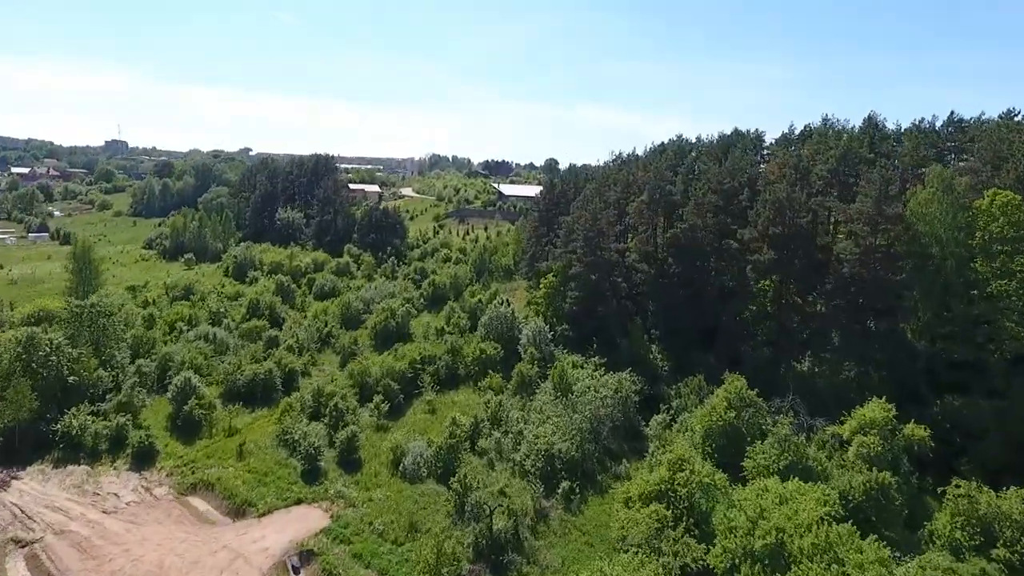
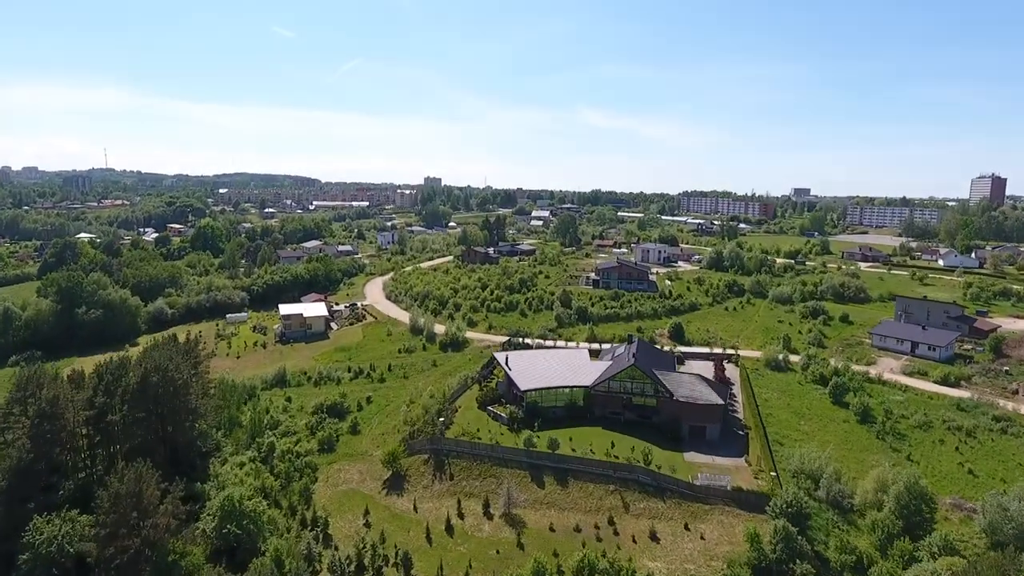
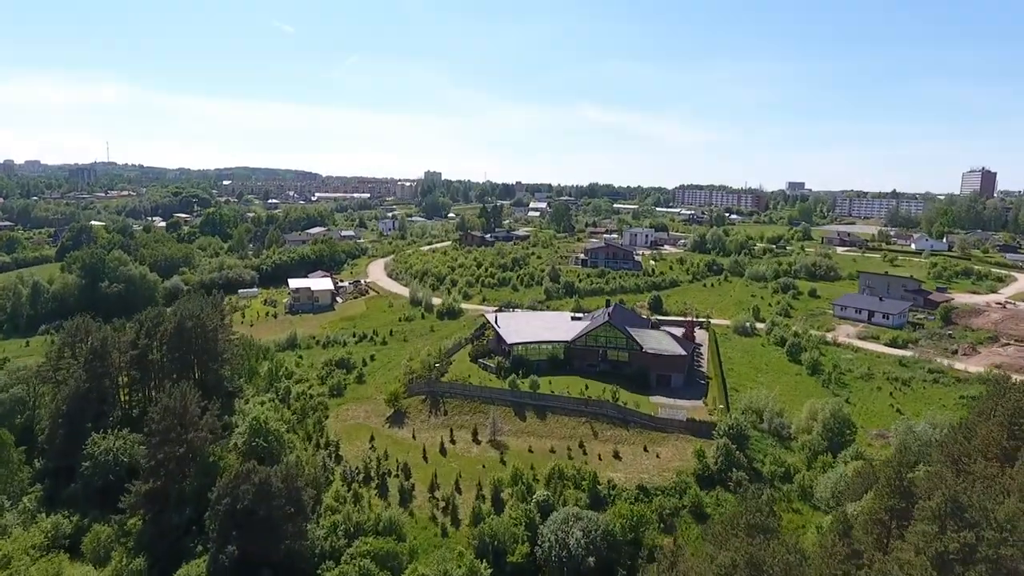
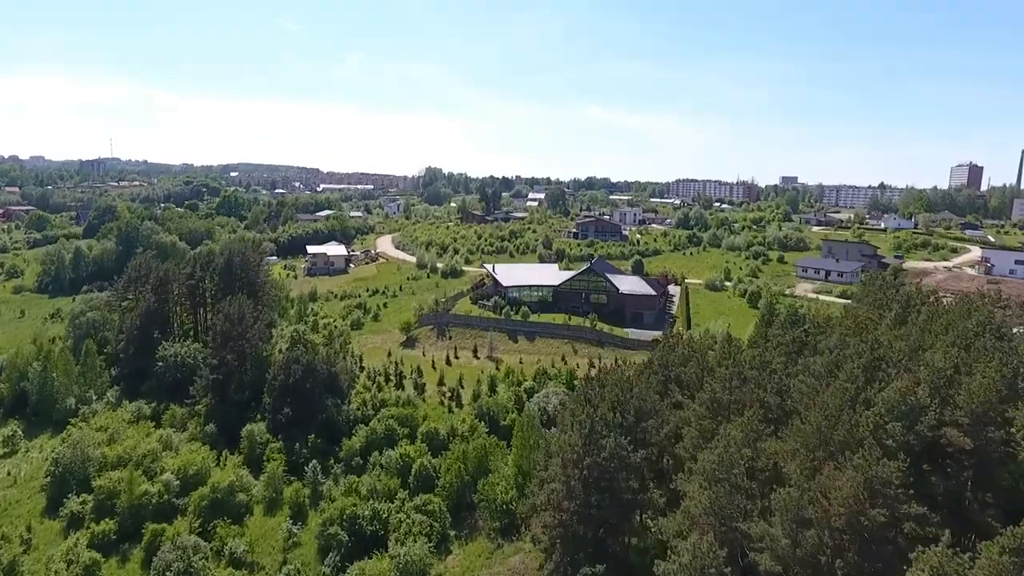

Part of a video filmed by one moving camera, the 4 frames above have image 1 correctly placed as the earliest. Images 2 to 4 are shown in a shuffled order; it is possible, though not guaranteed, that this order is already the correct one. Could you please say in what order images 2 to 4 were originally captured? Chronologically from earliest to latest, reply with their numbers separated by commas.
4, 3, 2
